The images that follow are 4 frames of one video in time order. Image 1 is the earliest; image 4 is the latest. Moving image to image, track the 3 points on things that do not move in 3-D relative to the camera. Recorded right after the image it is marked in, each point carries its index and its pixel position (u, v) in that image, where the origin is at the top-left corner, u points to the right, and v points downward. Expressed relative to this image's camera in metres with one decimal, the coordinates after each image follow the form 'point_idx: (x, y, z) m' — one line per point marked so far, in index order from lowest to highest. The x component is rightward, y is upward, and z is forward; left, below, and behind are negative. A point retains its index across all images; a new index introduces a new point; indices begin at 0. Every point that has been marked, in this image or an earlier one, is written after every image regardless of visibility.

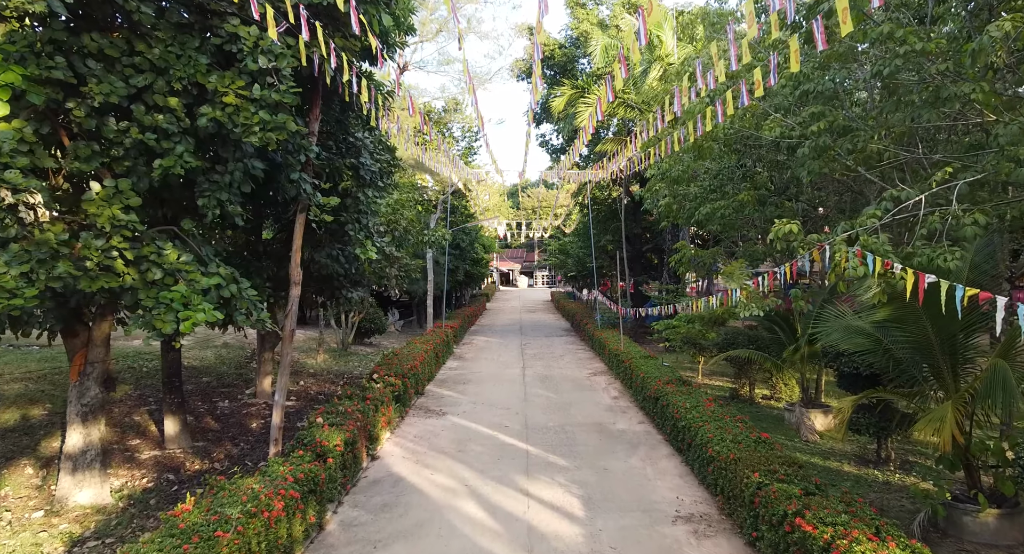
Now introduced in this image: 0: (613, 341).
0: (+1.9, -1.2, +10.4) m
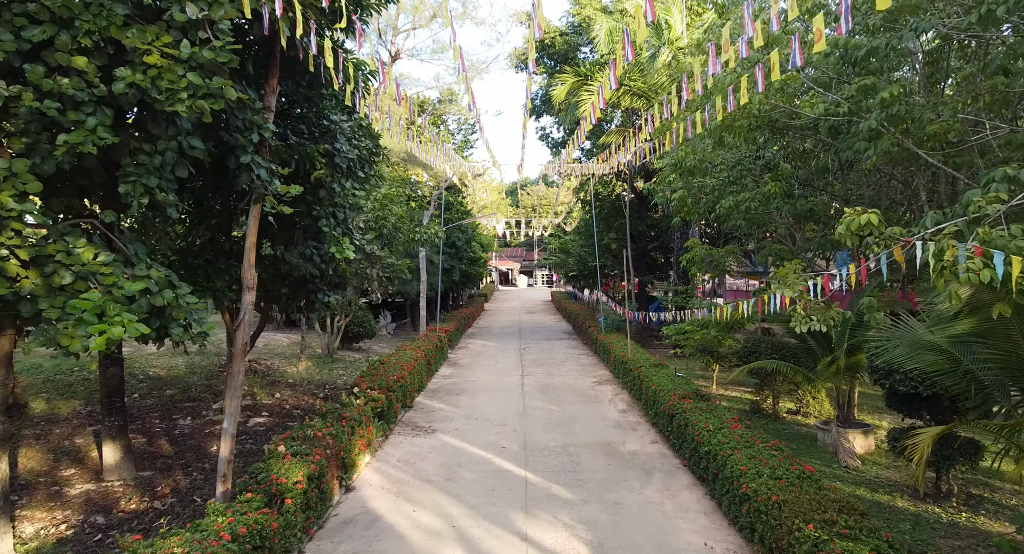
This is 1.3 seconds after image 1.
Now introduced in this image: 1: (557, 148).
0: (+1.9, -1.2, +9.7) m
1: (+1.2, +3.4, +14.6) m
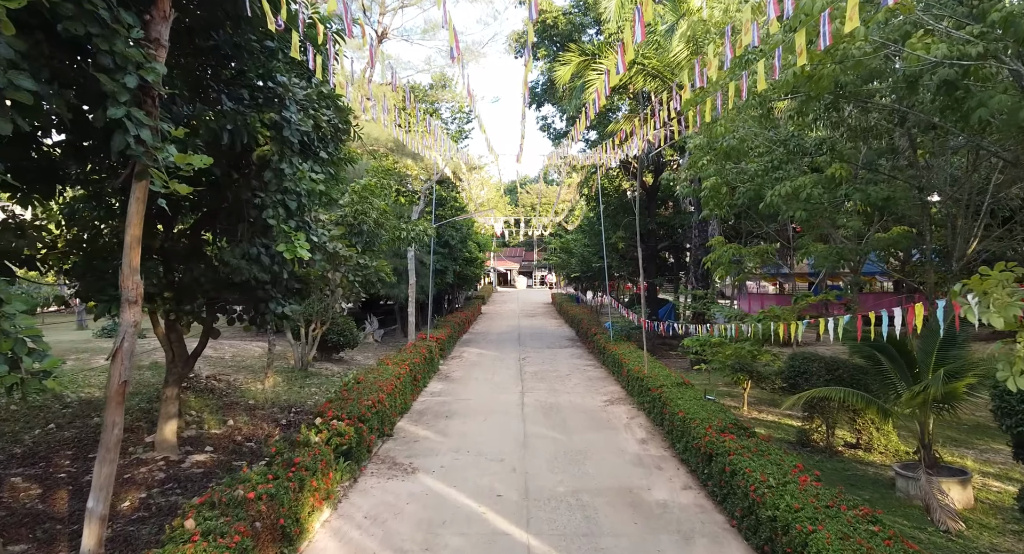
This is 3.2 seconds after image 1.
0: (+1.9, -1.3, +8.5) m
1: (+1.2, +3.4, +13.5) m
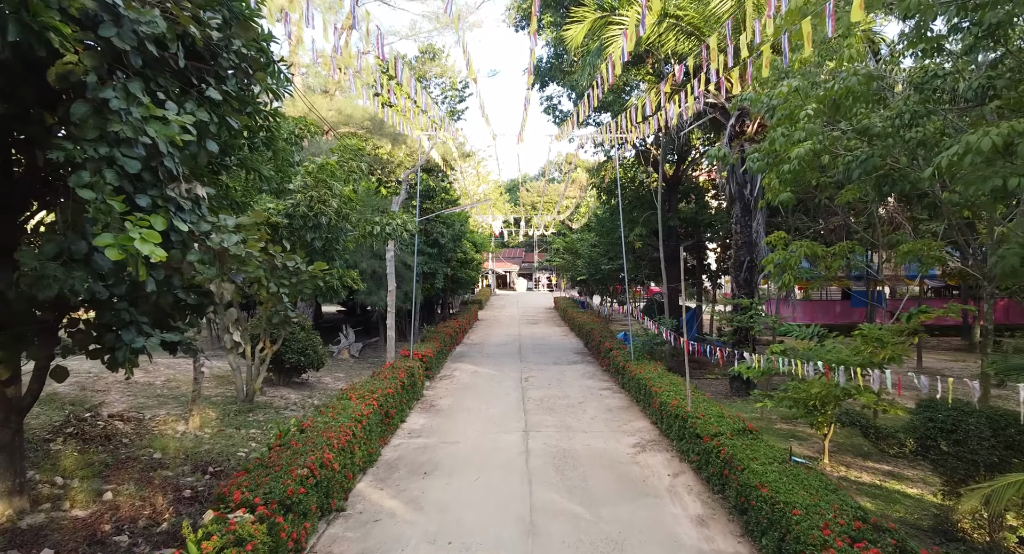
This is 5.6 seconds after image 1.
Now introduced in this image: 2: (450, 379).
0: (+1.9, -1.4, +6.7) m
1: (+1.2, +3.3, +11.7) m
2: (-1.1, -1.8, +9.4) m
